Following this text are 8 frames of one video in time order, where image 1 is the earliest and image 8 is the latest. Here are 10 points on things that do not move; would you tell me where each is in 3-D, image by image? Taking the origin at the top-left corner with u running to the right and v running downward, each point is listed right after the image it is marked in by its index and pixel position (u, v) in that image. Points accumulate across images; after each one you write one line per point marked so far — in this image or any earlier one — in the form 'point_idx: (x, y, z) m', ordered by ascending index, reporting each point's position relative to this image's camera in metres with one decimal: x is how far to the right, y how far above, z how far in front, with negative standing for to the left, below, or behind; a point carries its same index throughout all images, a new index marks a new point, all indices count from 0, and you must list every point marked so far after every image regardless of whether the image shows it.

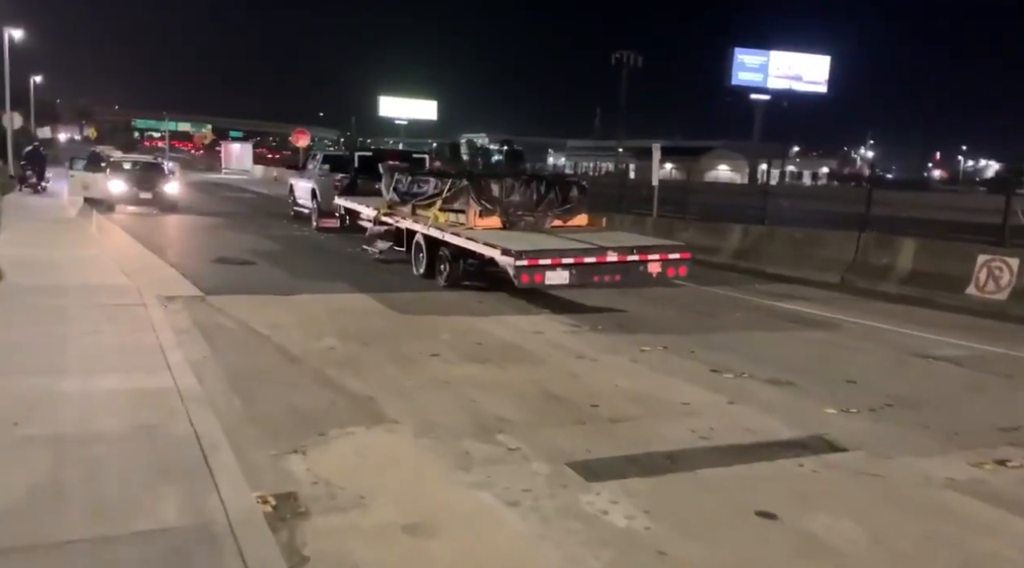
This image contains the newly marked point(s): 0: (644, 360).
0: (+1.4, -0.8, +8.7) m
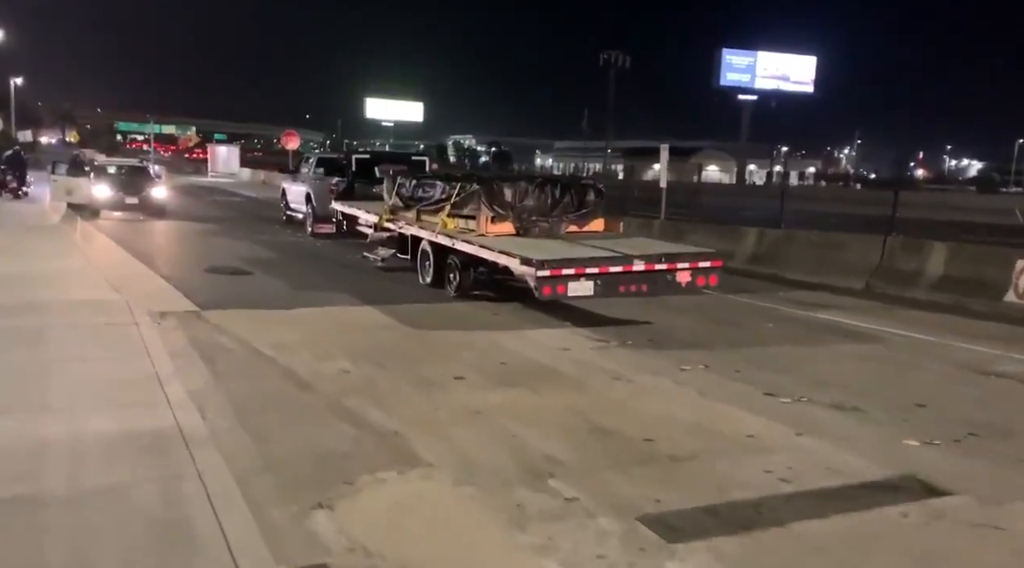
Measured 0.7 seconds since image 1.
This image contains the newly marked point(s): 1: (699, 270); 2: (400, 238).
0: (+1.7, -0.9, +7.9) m
1: (+2.4, +0.2, +10.9) m
2: (-2.1, +0.8, +15.5) m
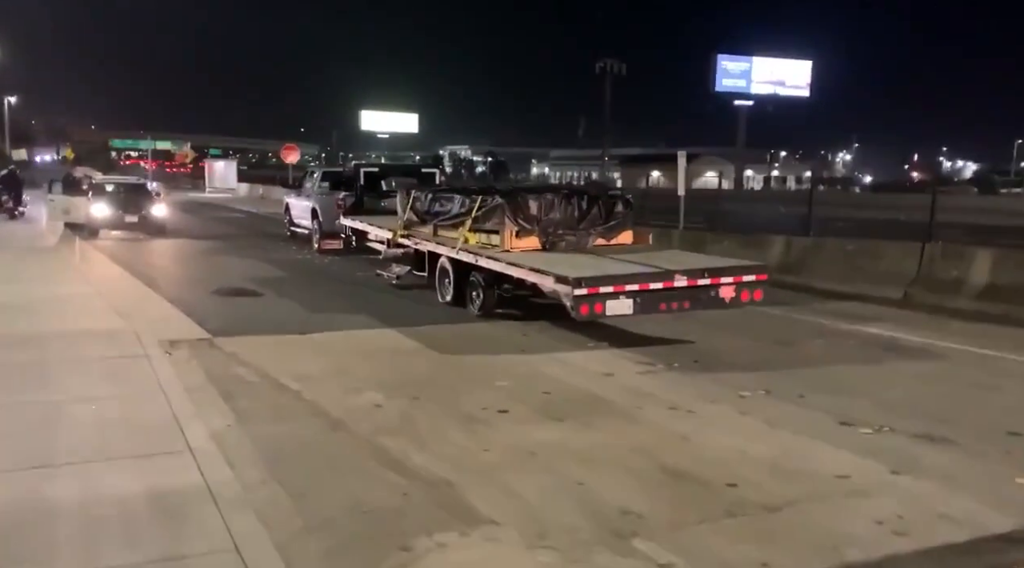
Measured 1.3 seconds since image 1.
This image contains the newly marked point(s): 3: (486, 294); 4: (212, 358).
0: (+2.1, -1.1, +7.3) m
1: (+2.8, 0.0, +10.3) m
2: (-1.7, +0.5, +14.9) m
3: (-0.4, -0.2, +12.2) m
4: (-3.3, -0.8, +9.2) m
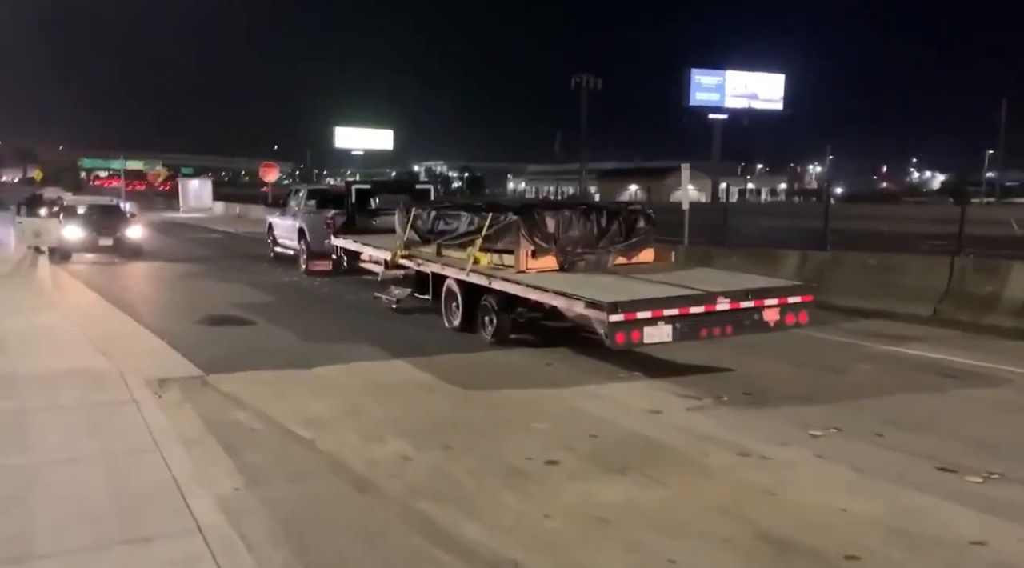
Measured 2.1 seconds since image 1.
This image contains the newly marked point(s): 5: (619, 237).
0: (+2.5, -1.3, +6.4) m
1: (+3.1, -0.2, +9.4) m
2: (-1.6, +0.1, +13.9) m
3: (-0.1, -0.5, +11.3) m
4: (-3.0, -1.1, +8.2) m
5: (+1.5, +0.7, +11.7) m
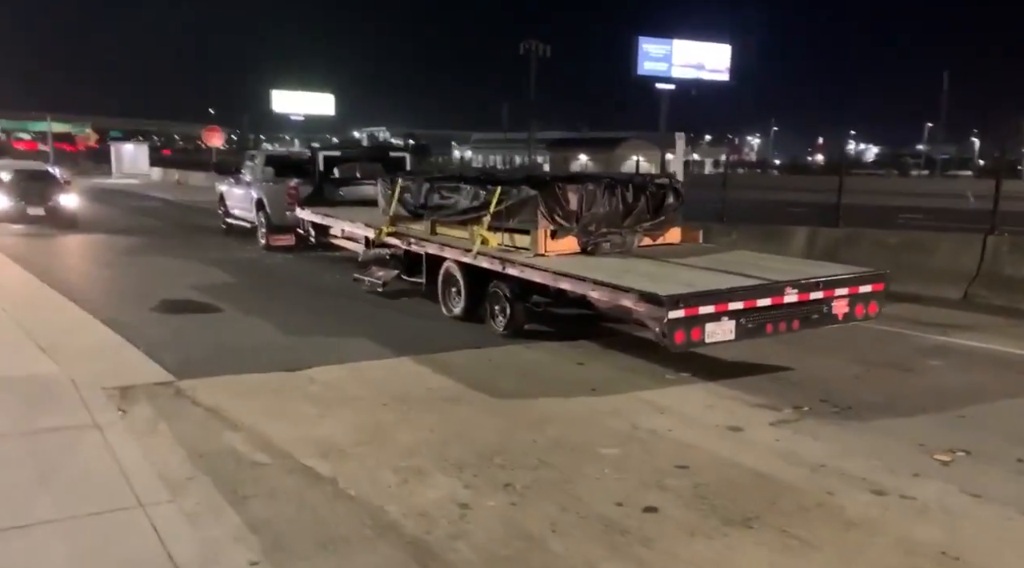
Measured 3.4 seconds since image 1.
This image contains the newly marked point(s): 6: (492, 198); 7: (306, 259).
0: (+3.0, -1.3, +5.2) m
1: (+3.4, -0.1, +8.3) m
2: (-1.6, +0.4, +12.4) m
3: (0.0, -0.3, +9.9) m
4: (-2.6, -1.1, +6.6) m
5: (+1.6, +0.9, +10.4) m
6: (-0.2, +1.1, +10.5) m
7: (-4.2, +0.5, +17.1) m
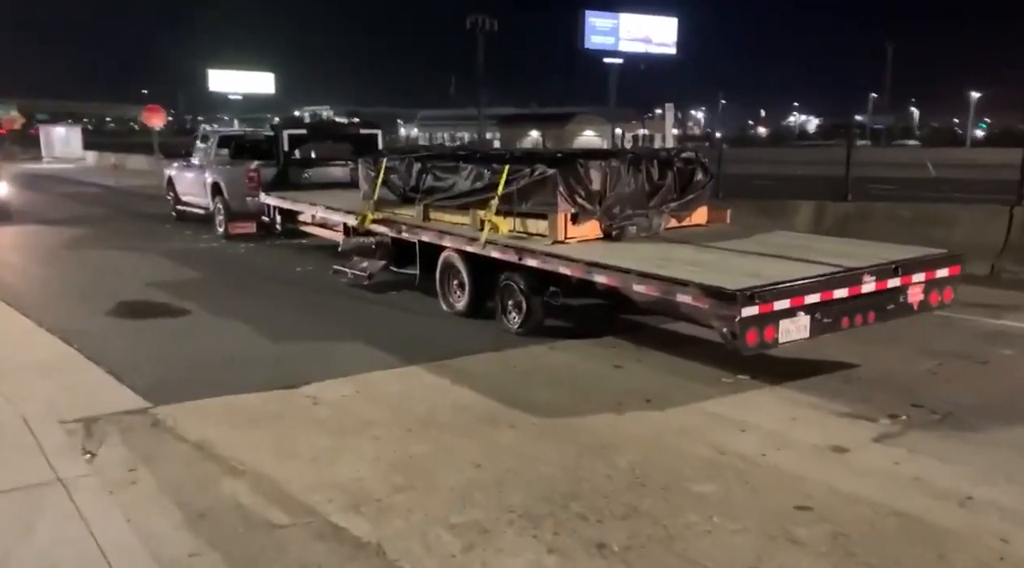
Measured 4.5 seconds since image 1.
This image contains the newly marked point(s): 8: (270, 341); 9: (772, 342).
0: (+3.5, -1.3, +4.3) m
1: (+3.7, 0.0, +7.3) m
2: (-1.5, +0.5, +11.1) m
3: (+0.2, -0.2, +8.7) m
4: (-2.2, -1.1, +5.4) m
5: (+1.8, +1.0, +9.3) m
6: (-0.1, +1.2, +9.3) m
7: (-4.5, +0.7, +15.7) m
8: (-2.5, -0.6, +8.7) m
9: (+2.0, -0.4, +6.4) m
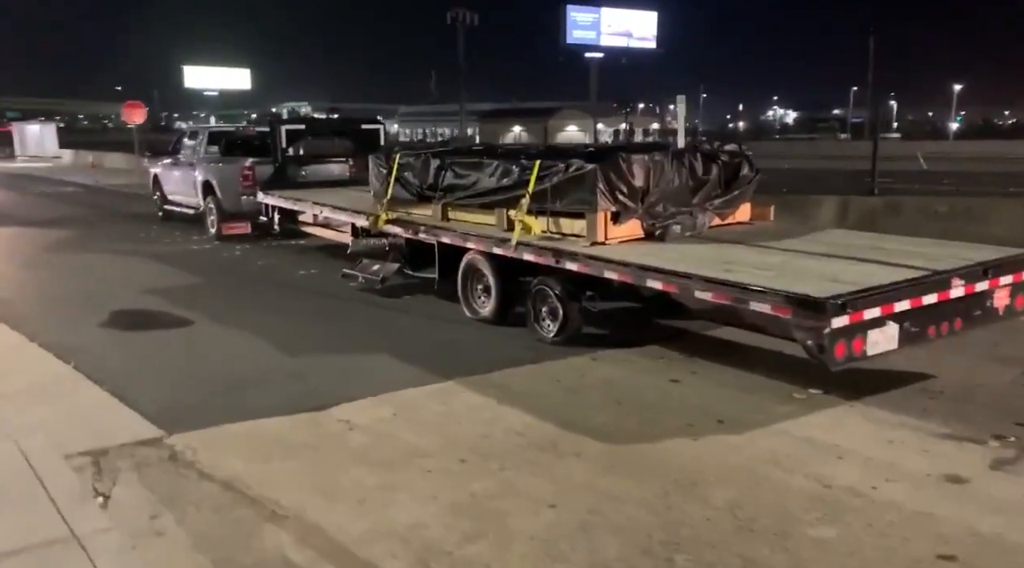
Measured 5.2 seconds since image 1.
0: (+3.9, -1.3, +3.7) m
1: (+4.1, 0.0, +6.7) m
2: (-1.2, +0.5, +10.4) m
3: (+0.6, -0.3, +8.1) m
4: (-1.7, -1.2, +4.7) m
5: (+2.1, +1.0, +8.6) m
6: (+0.2, +1.1, +8.6) m
7: (-4.3, +0.6, +14.9) m
8: (-2.1, -0.7, +7.9) m
9: (+2.4, -0.5, +5.8) m
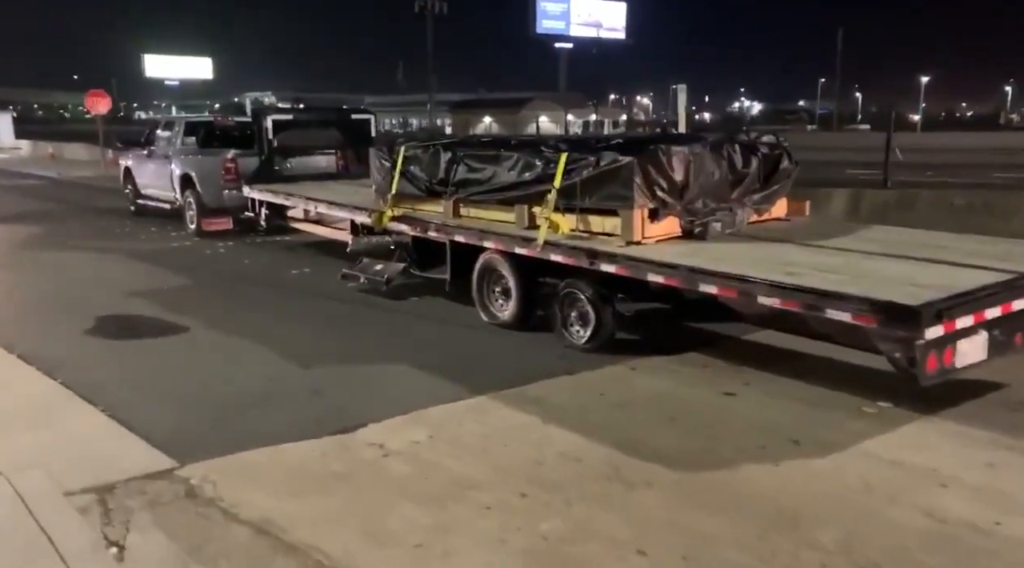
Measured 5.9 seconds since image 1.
0: (+4.4, -1.3, +3.3) m
1: (+4.4, 0.0, +6.3) m
2: (-1.1, +0.4, +9.8) m
3: (+0.8, -0.3, +7.5) m
4: (-1.3, -1.3, +4.0) m
5: (+2.3, +1.0, +8.1) m
6: (+0.4, +1.1, +8.0) m
7: (-4.3, +0.6, +14.1) m
8: (-1.9, -0.7, +7.2) m
9: (+2.7, -0.5, +5.3) m
